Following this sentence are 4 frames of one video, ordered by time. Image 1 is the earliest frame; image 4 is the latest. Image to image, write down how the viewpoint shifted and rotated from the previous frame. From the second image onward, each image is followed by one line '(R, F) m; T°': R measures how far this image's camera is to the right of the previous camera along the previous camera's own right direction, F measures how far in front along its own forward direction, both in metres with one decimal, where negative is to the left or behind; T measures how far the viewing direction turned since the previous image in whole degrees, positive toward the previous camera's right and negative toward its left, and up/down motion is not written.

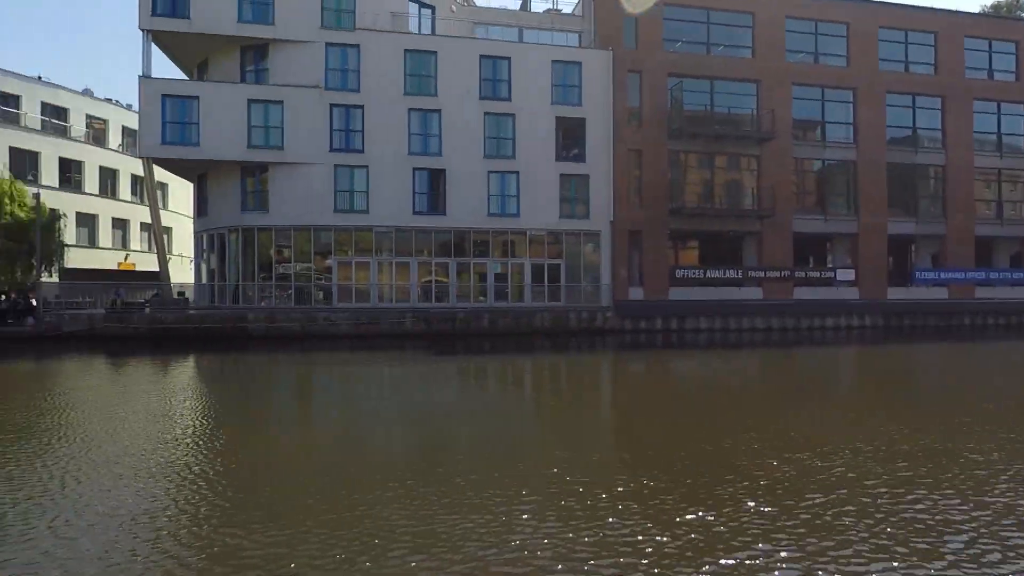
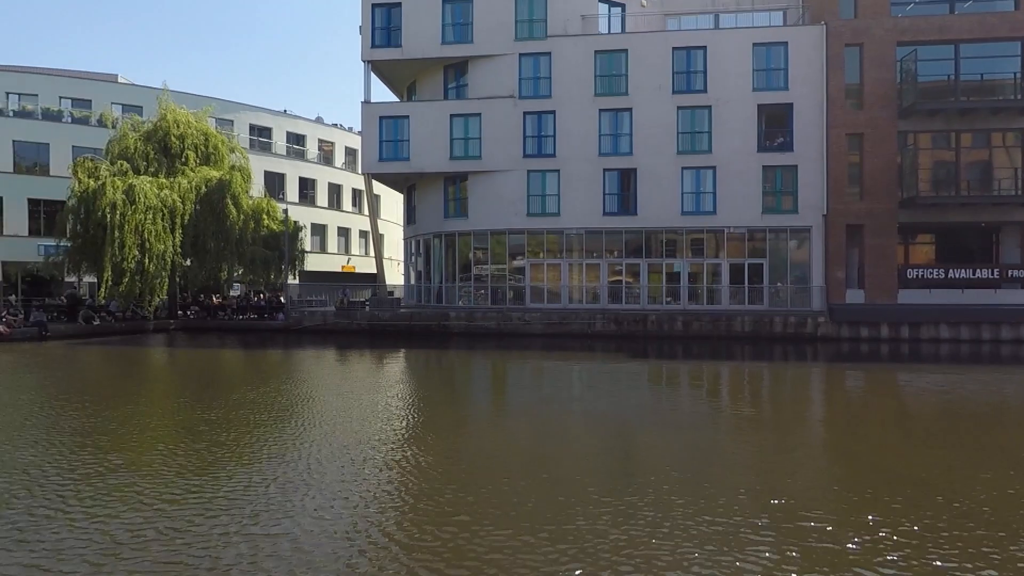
(+0.3, +0.2) m; -18°
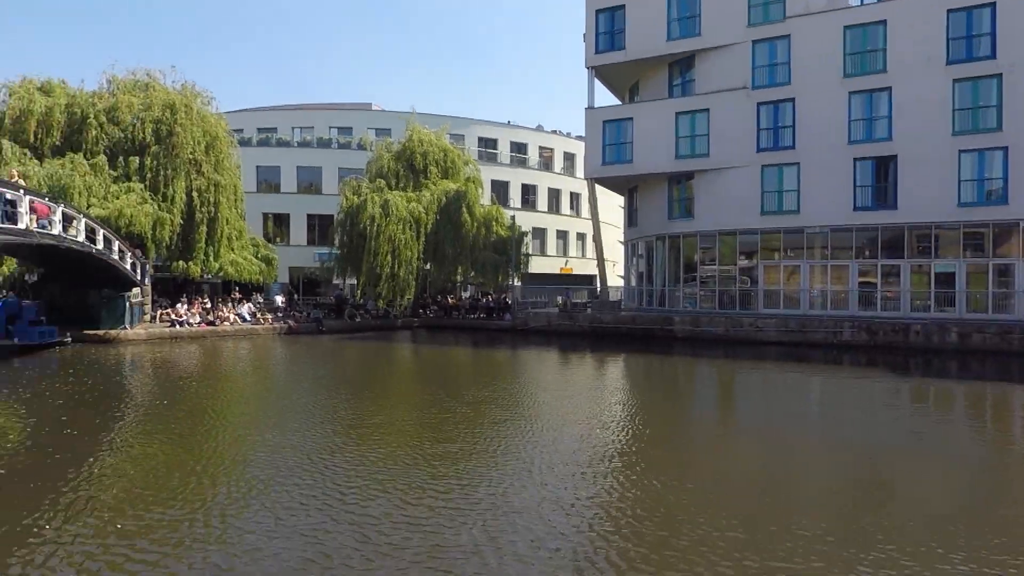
(-0.5, +0.1) m; -19°
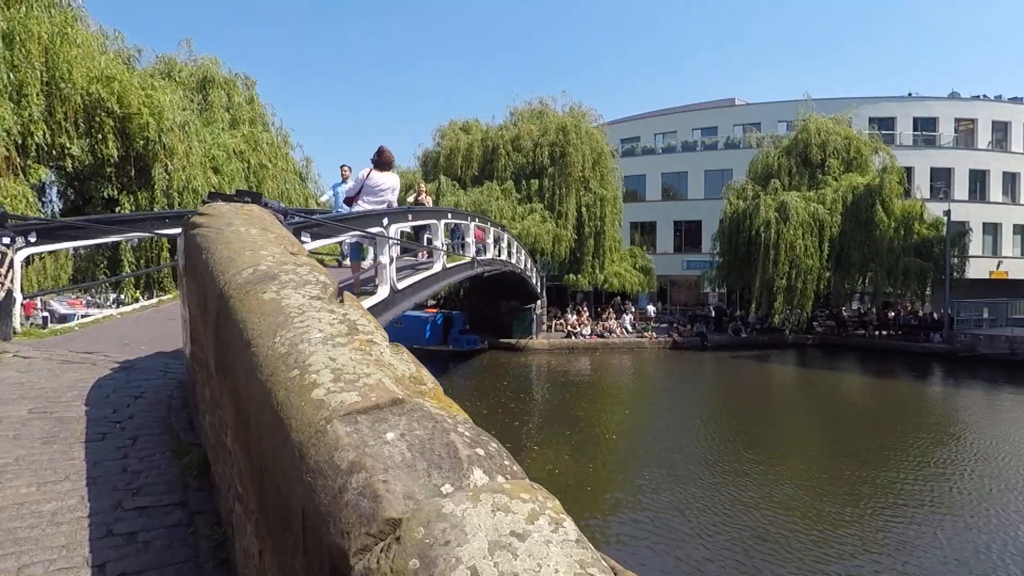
(-2.2, +0.9) m; -30°
